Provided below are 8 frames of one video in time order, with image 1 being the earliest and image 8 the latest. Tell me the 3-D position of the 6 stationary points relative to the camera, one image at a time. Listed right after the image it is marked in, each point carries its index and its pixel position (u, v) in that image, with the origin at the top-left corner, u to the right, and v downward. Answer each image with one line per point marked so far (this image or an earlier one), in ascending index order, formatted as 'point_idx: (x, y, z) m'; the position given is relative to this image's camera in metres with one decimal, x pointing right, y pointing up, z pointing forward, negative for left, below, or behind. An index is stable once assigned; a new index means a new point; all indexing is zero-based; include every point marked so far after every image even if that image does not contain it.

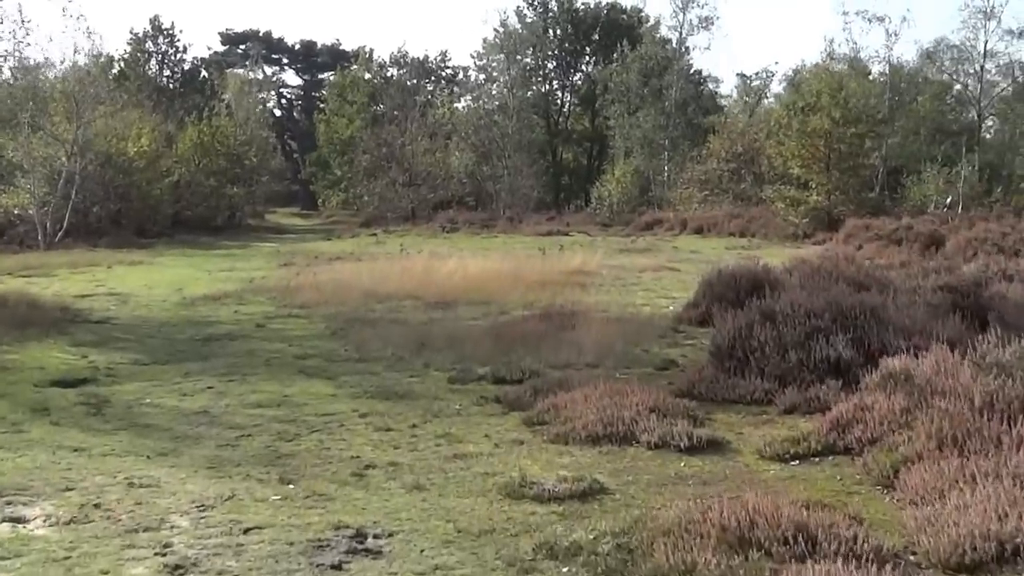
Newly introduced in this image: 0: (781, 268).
0: (+2.4, +0.2, +14.9) m
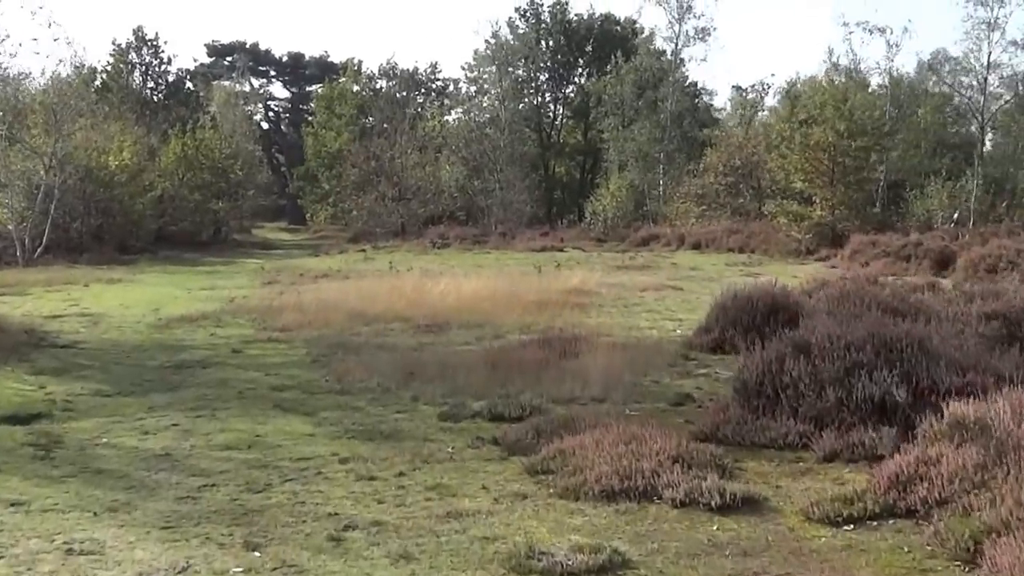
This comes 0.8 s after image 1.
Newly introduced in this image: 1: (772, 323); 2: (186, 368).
0: (+2.4, 0.0, +13.8) m
1: (+2.0, -0.3, +12.7) m
2: (-2.5, -0.6, +12.4) m
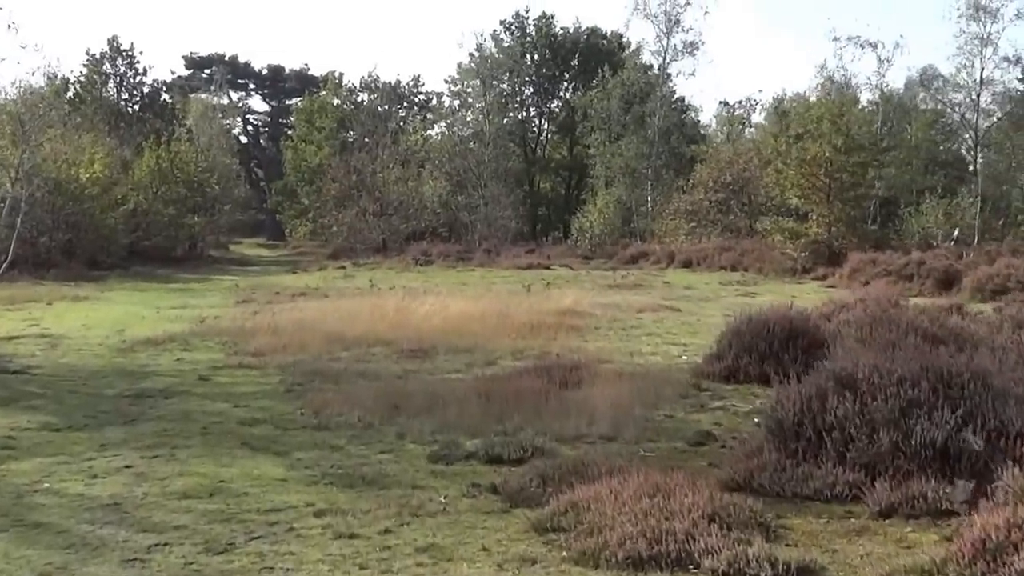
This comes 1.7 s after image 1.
0: (+2.4, -0.2, +12.7) m
1: (+2.0, -0.4, +11.6) m
2: (-2.5, -0.8, +11.2) m
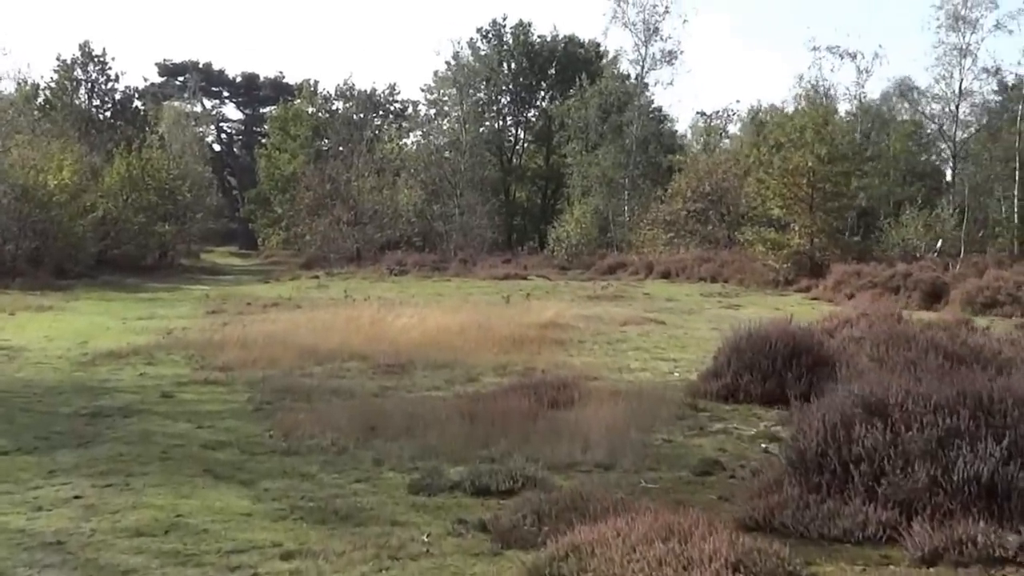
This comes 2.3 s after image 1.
0: (+2.2, -0.3, +12.0) m
1: (+1.9, -0.5, +10.9) m
2: (-2.6, -0.8, +10.4) m
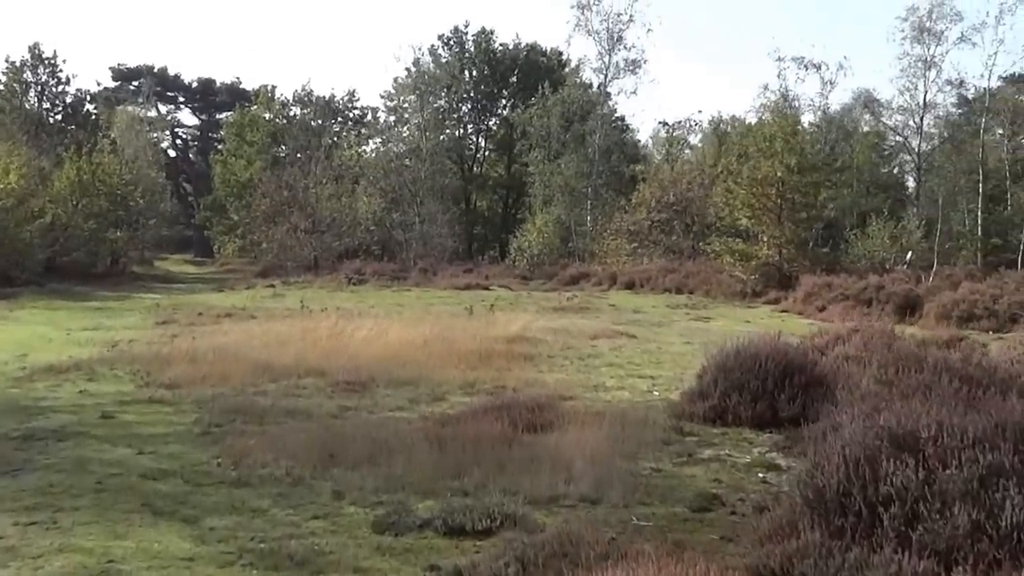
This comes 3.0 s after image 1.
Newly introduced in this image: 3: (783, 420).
0: (+2.0, -0.4, +11.2) m
1: (+1.7, -0.6, +10.1) m
2: (-2.8, -0.9, +9.5) m
3: (+1.6, -0.8, +9.8) m
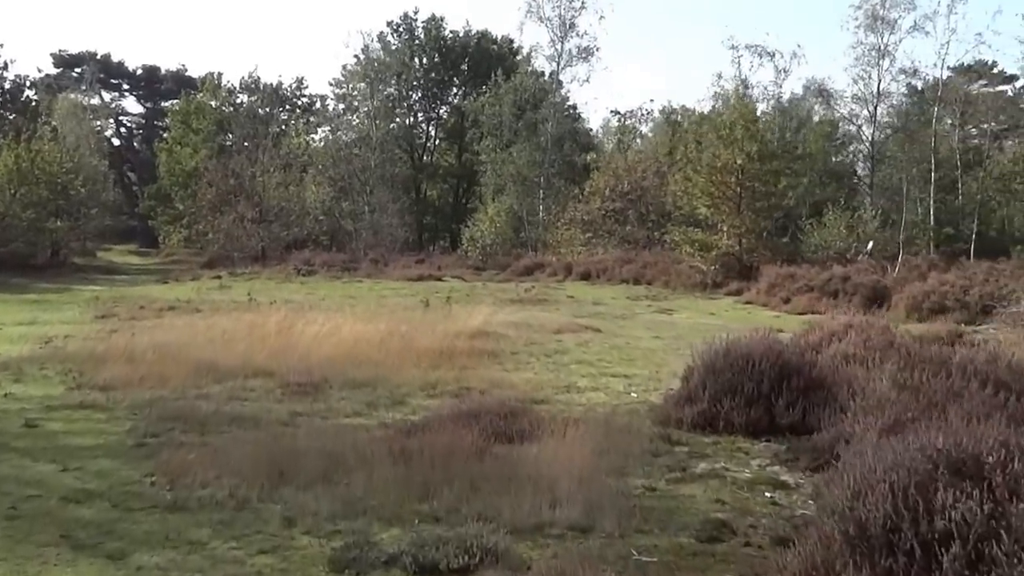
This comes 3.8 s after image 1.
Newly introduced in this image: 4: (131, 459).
0: (+1.8, -0.4, +10.3) m
1: (+1.5, -0.6, +9.2) m
2: (-3.0, -0.9, +8.5) m
3: (+1.5, -0.8, +8.9) m
4: (-2.0, -0.9, +8.3) m
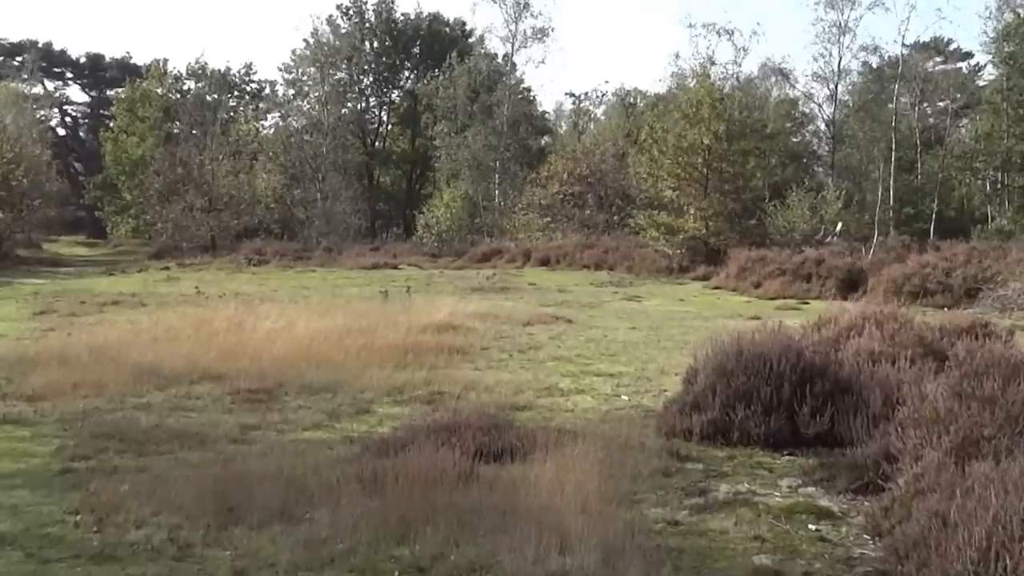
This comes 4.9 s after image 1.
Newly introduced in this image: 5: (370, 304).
0: (+1.7, -0.3, +9.2) m
1: (+1.5, -0.5, +8.0) m
2: (-3.0, -0.9, +7.2) m
3: (+1.4, -0.7, +7.8) m
4: (-2.0, -0.9, +7.1) m
5: (-1.7, -0.2, +19.6) m
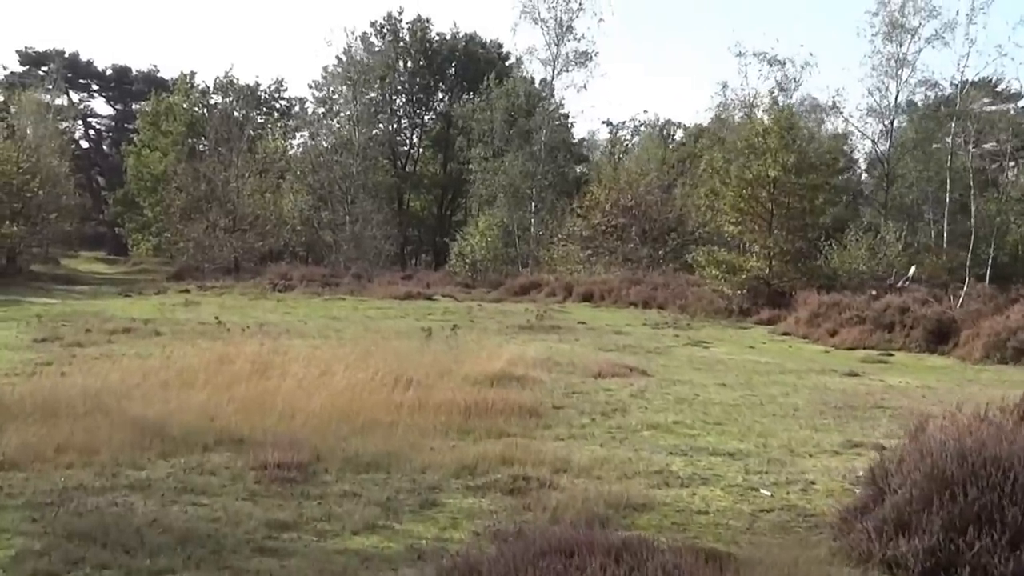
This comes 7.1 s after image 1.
0: (+2.2, -0.6, +6.8) m
1: (+2.0, -0.8, +5.7) m
2: (-2.5, -1.0, +4.9) m
3: (+1.9, -1.0, +5.4) m
4: (-1.5, -1.0, +4.7) m
5: (-1.0, -0.6, +17.3) m
